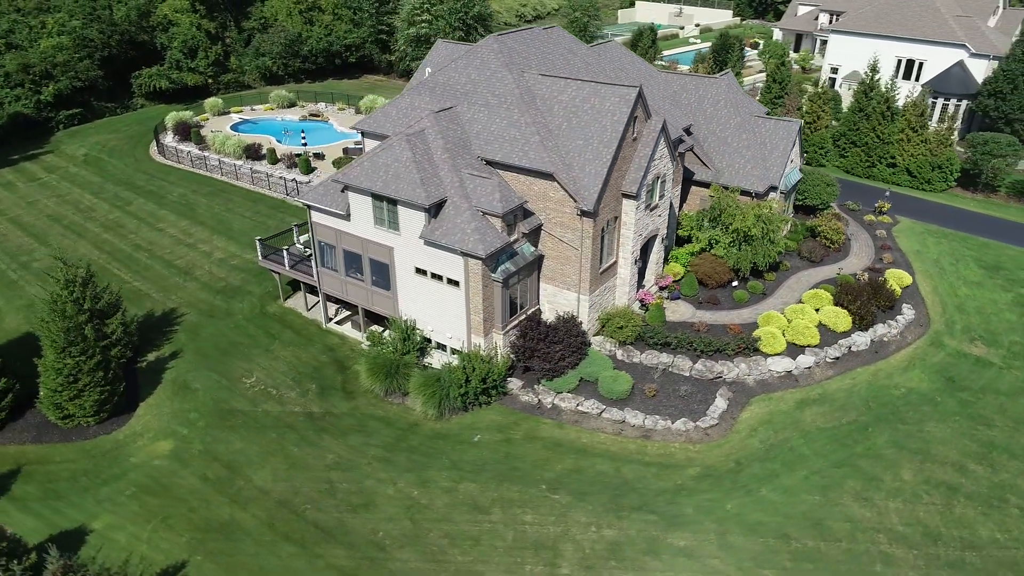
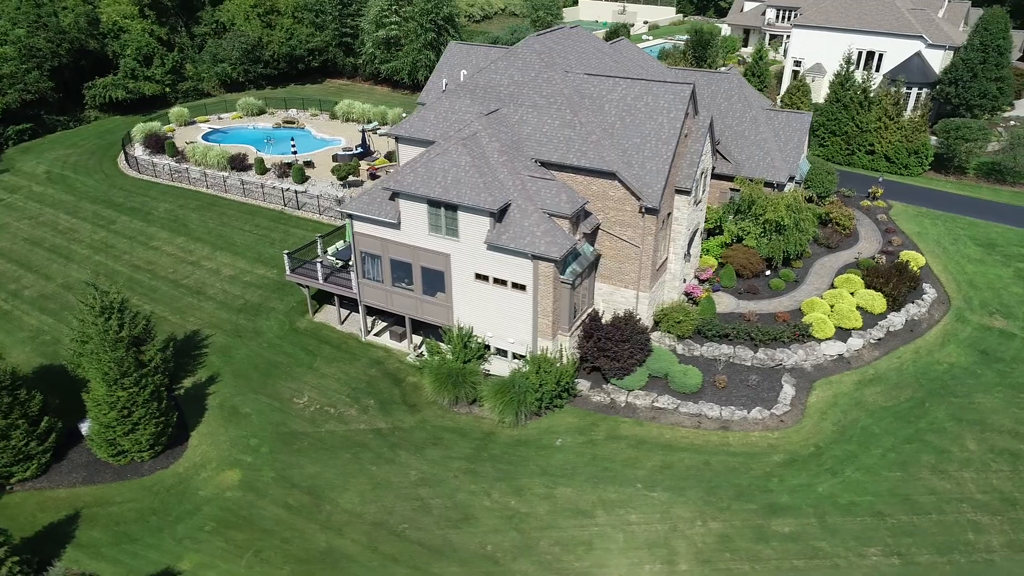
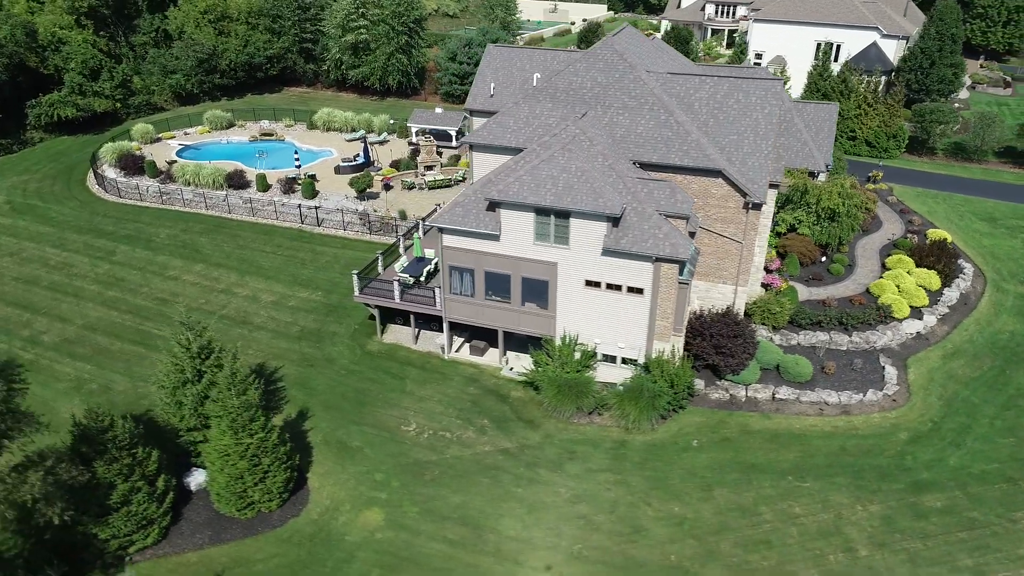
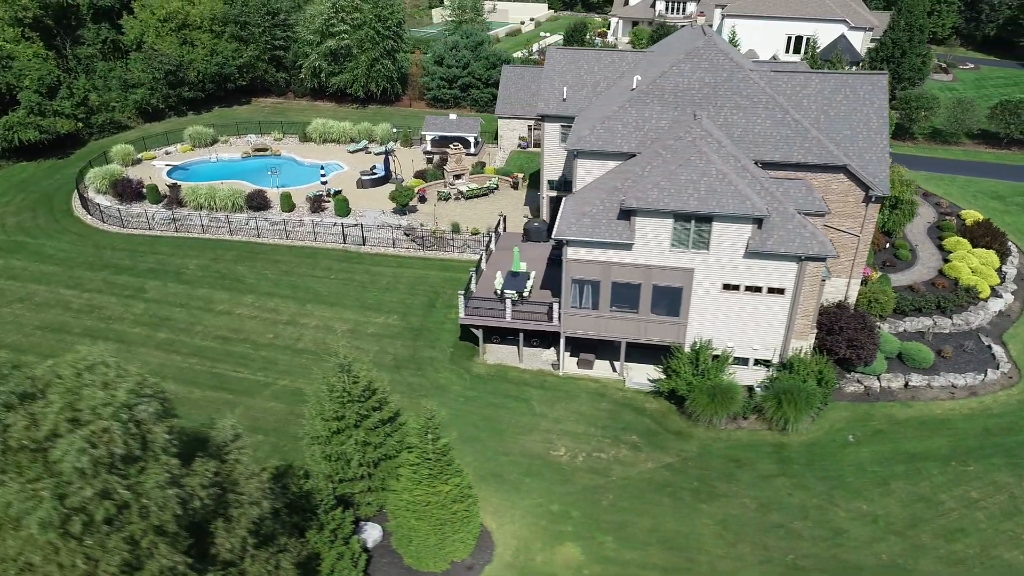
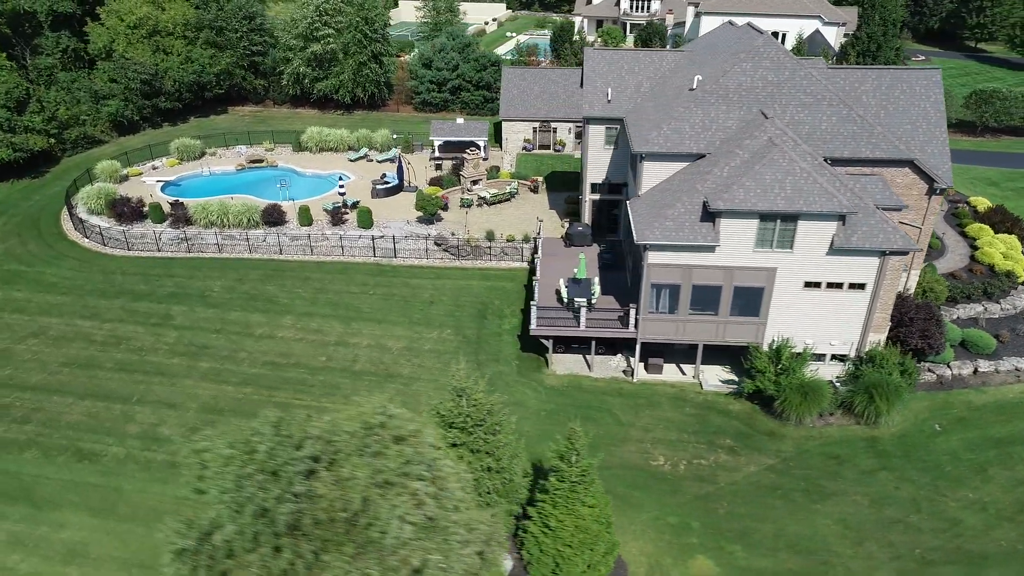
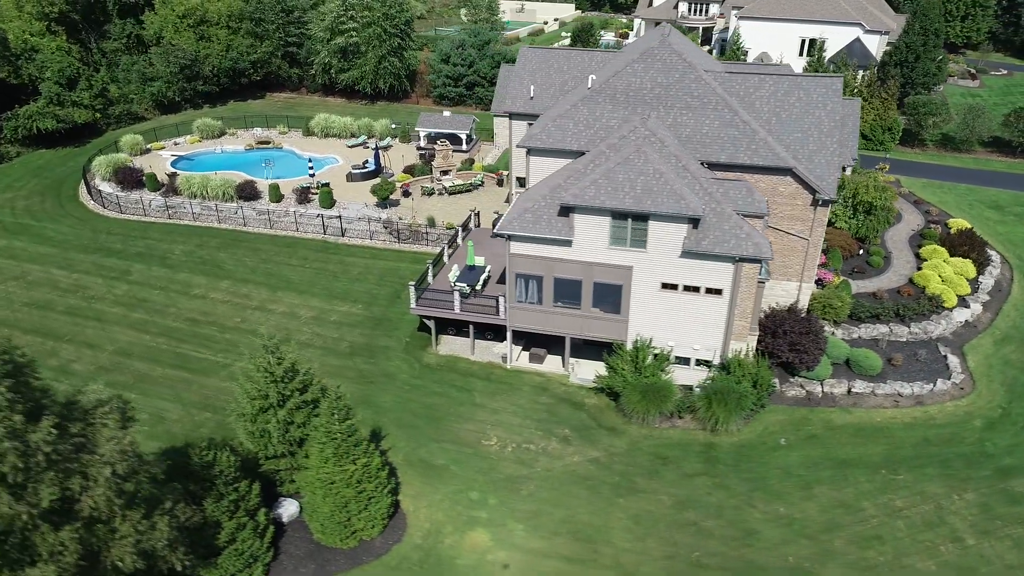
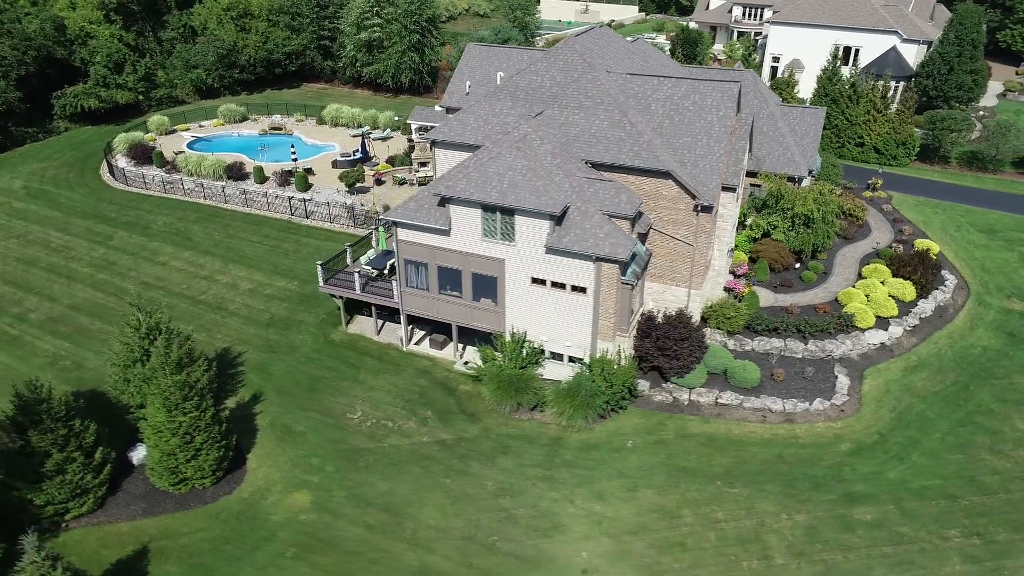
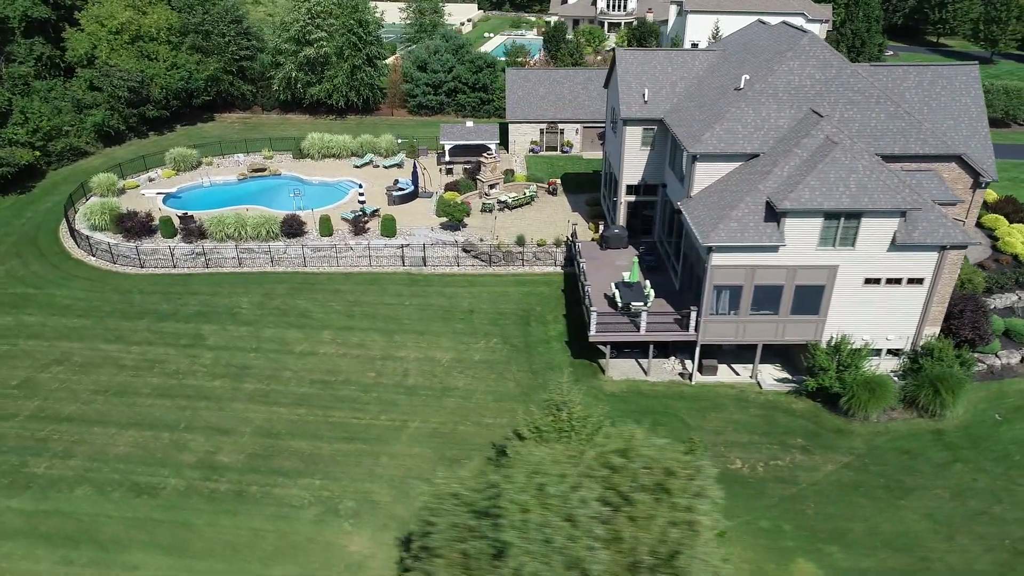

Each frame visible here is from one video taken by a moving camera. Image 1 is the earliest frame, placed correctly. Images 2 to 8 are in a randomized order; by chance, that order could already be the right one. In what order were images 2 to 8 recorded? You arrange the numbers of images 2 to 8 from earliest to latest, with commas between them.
2, 7, 3, 6, 4, 5, 8
